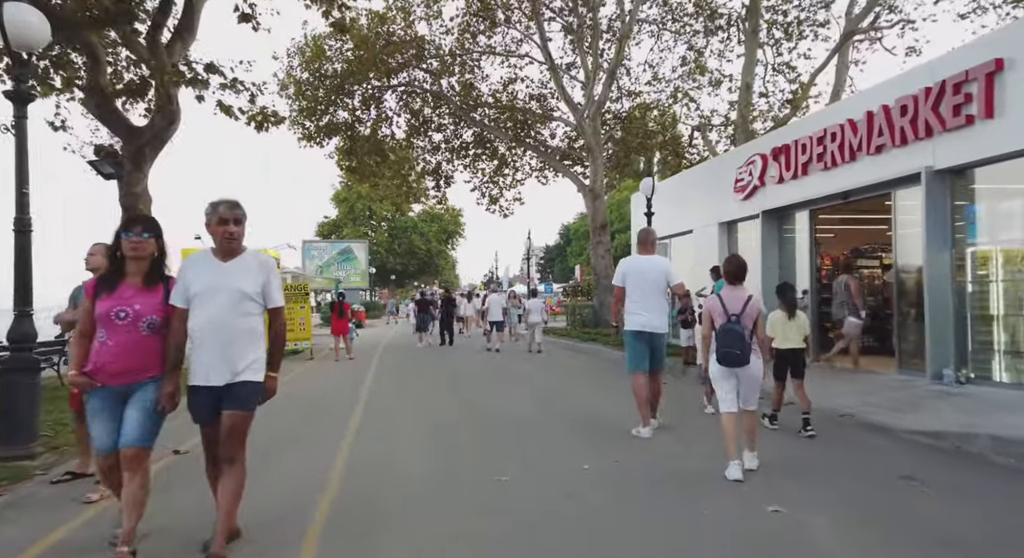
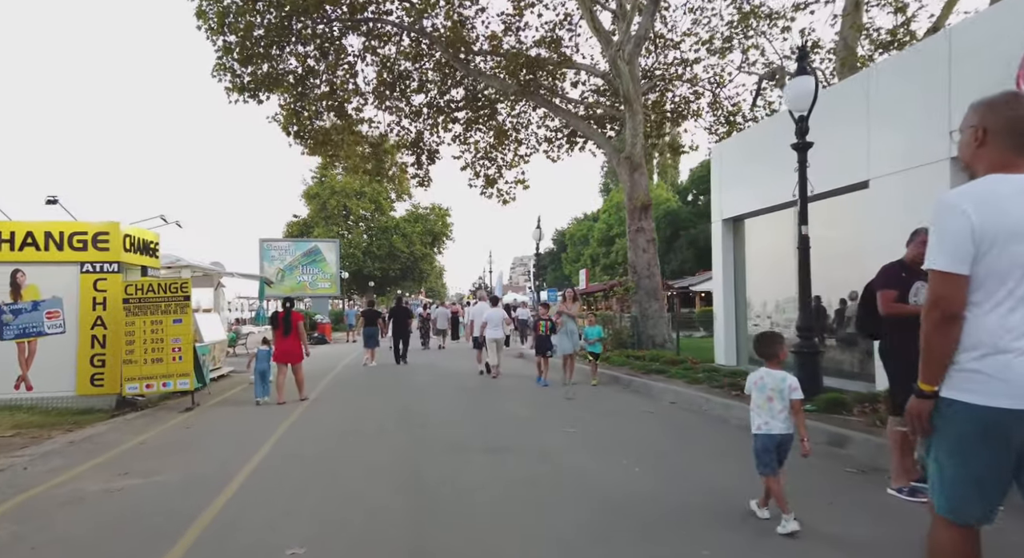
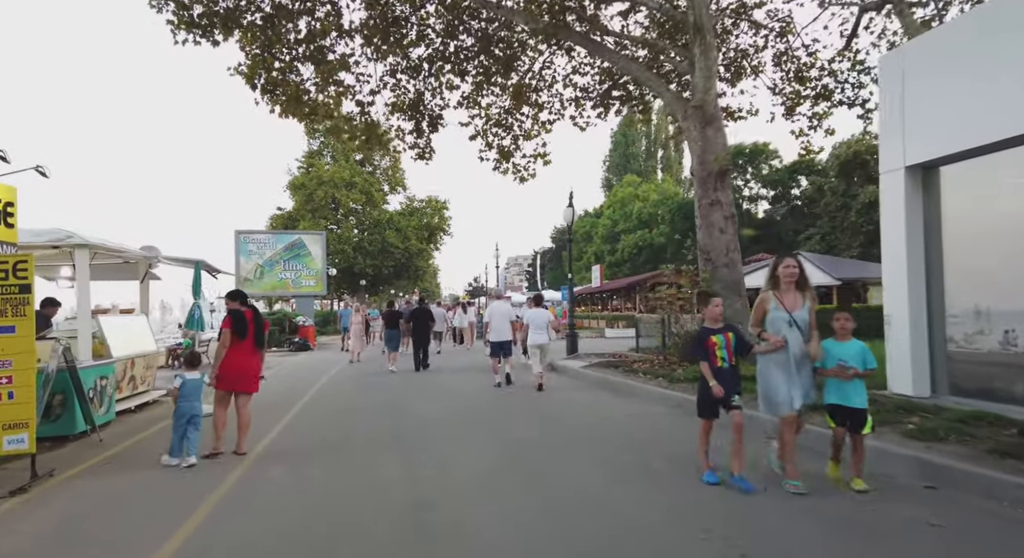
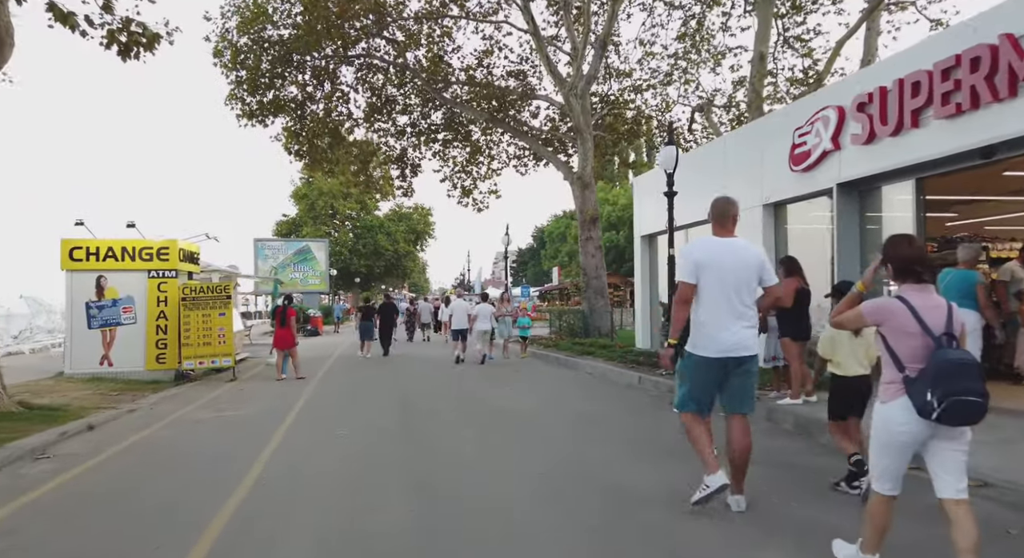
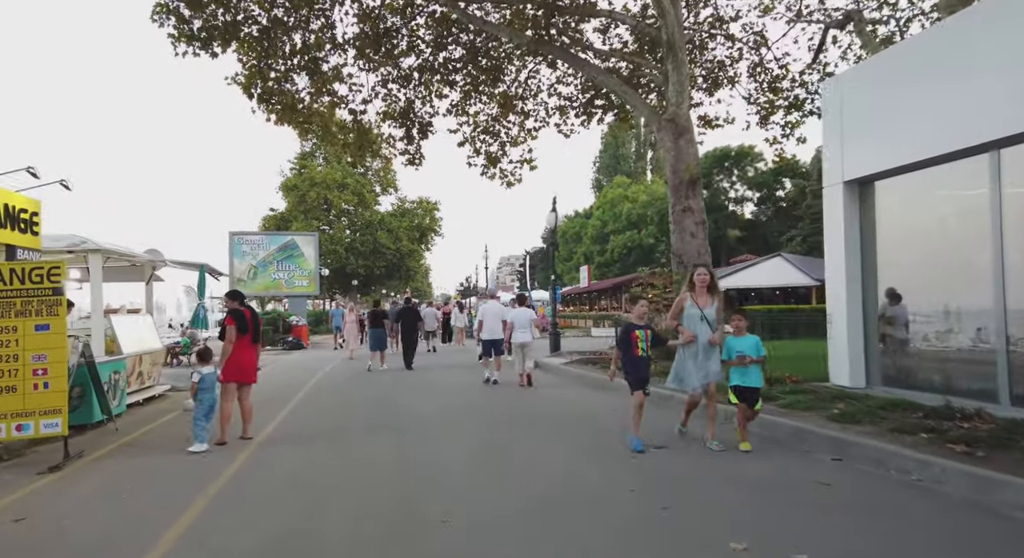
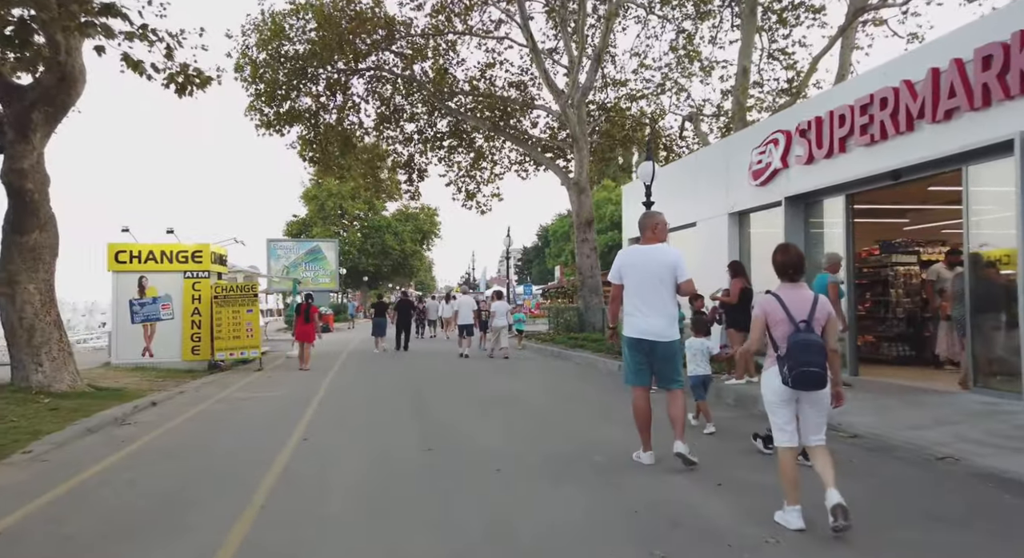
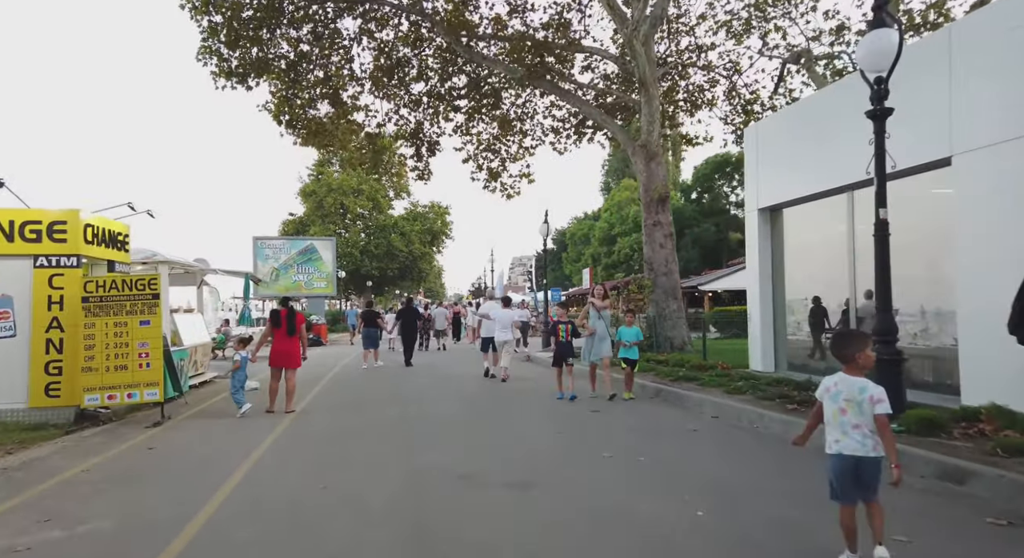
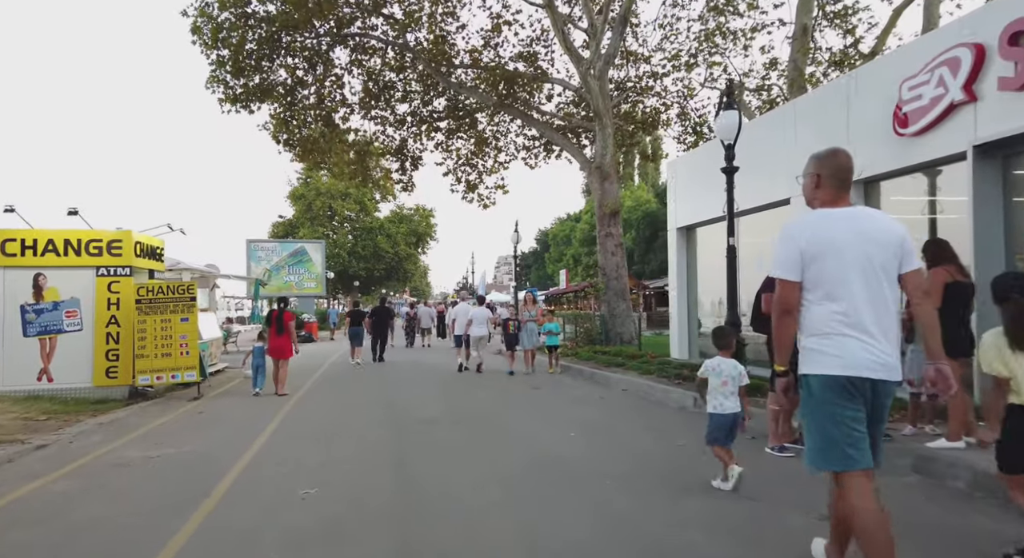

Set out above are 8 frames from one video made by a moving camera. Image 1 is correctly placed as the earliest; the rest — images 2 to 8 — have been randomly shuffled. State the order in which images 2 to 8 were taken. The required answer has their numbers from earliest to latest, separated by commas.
6, 4, 8, 2, 7, 5, 3
